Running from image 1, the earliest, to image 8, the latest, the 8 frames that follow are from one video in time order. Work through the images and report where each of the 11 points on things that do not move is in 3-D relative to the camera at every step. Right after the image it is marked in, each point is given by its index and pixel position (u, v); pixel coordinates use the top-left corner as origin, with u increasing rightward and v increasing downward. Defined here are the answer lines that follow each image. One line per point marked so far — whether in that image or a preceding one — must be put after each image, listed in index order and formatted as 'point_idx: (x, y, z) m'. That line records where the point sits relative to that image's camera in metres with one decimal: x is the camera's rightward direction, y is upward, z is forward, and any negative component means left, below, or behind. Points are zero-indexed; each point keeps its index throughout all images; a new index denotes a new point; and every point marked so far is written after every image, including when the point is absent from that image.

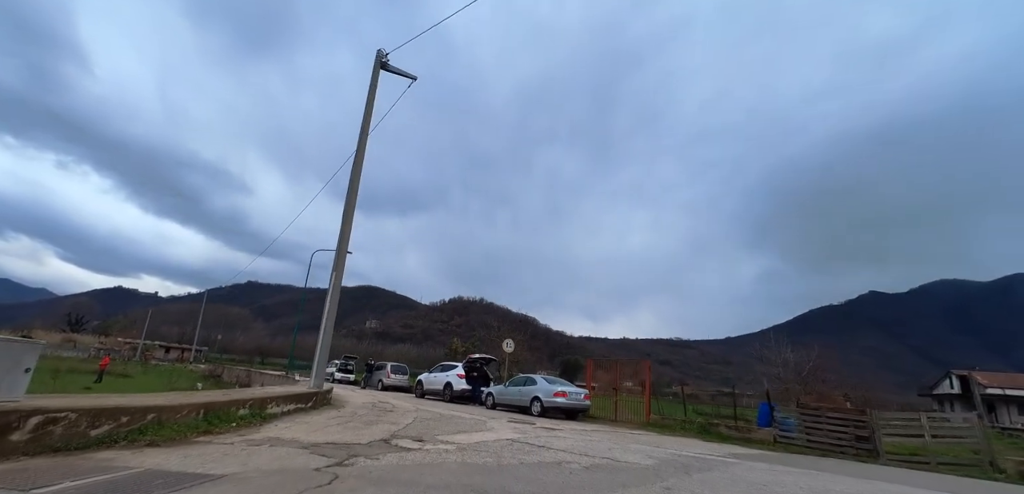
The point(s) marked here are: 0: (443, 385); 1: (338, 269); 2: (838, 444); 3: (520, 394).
0: (-2.9, -5.7, +19.8) m
1: (-4.6, -0.6, +12.7) m
2: (+7.3, -4.4, +10.6) m
3: (+0.3, -4.9, +15.9) m
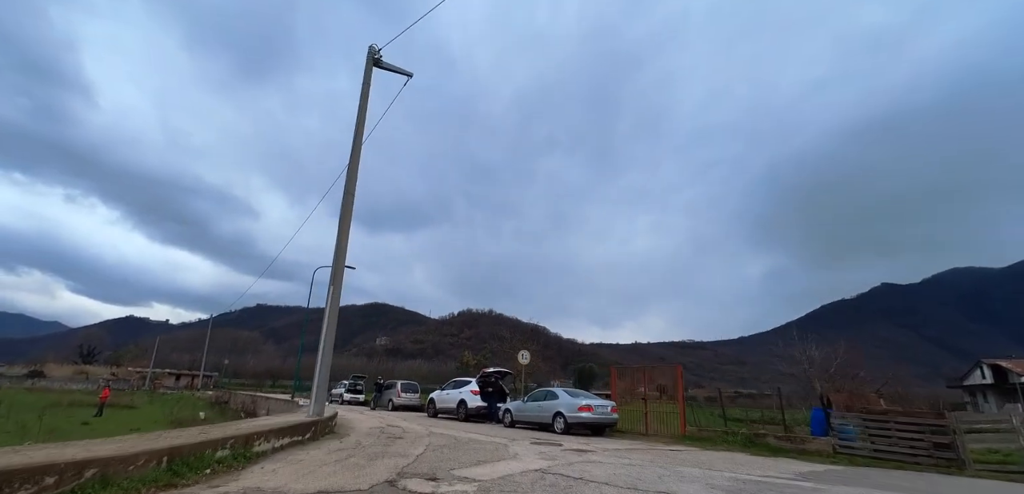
0: (-2.1, -6.0, +18.6) m
1: (-4.2, -0.8, +11.5) m
2: (+7.8, -4.0, +9.3) m
3: (+0.9, -5.0, +14.7) m
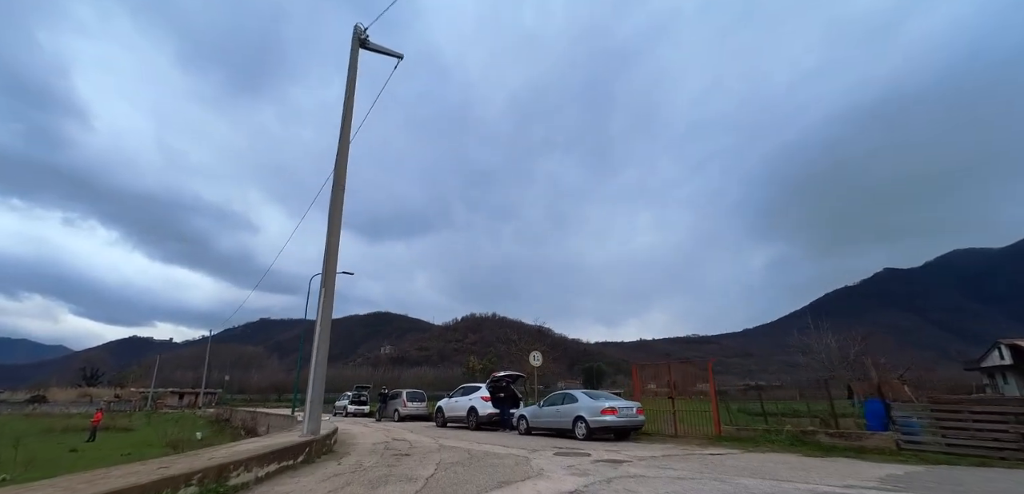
0: (-1.7, -5.9, +17.4) m
1: (-4.0, -0.8, +10.4) m
2: (+8.1, -3.4, +8.1) m
3: (+1.3, -4.7, +13.5) m
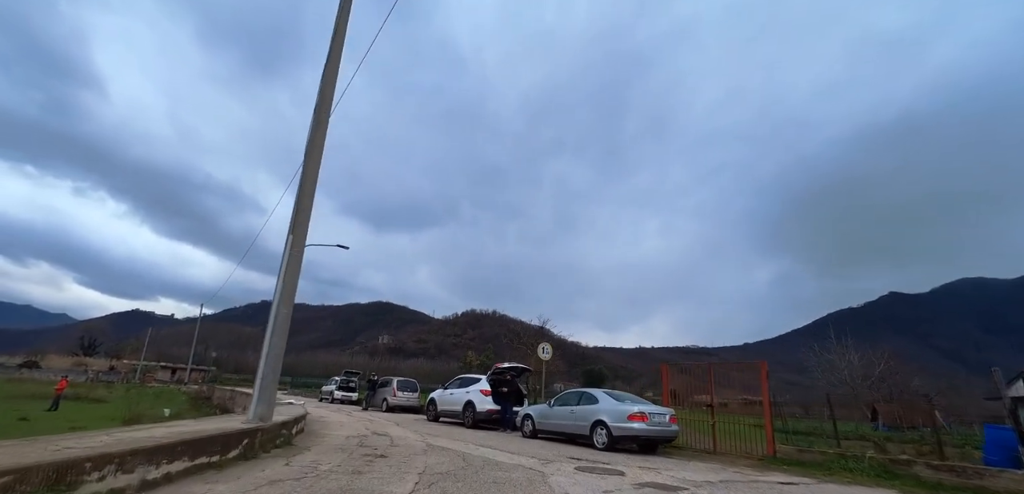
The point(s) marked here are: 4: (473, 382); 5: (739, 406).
0: (-1.6, -5.0, +15.2) m
1: (-3.6, +0.3, +8.1) m
2: (+8.3, -3.1, +5.7) m
3: (+1.4, -4.0, +11.2) m
4: (-1.3, -4.4, +15.5) m
5: (+5.1, -3.5, +10.9) m
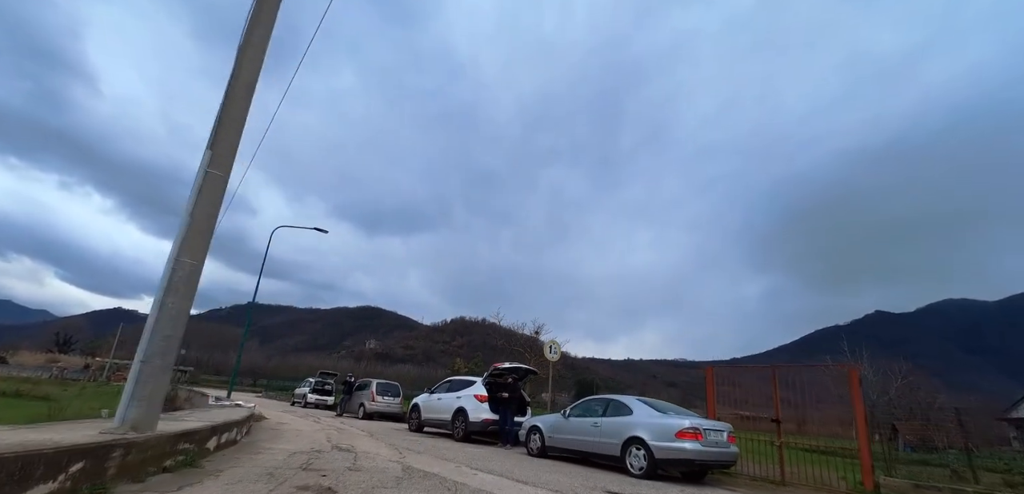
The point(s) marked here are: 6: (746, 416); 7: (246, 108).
0: (-1.6, -4.3, +12.5) m
1: (-3.3, +1.1, +5.5) m
2: (+8.5, -2.6, +3.3) m
3: (+1.5, -3.3, +8.6) m
4: (-1.3, -3.7, +12.9) m
5: (+5.2, -3.0, +8.3) m
6: (+4.5, -3.4, +9.6) m
7: (-3.2, +1.7, +5.9) m
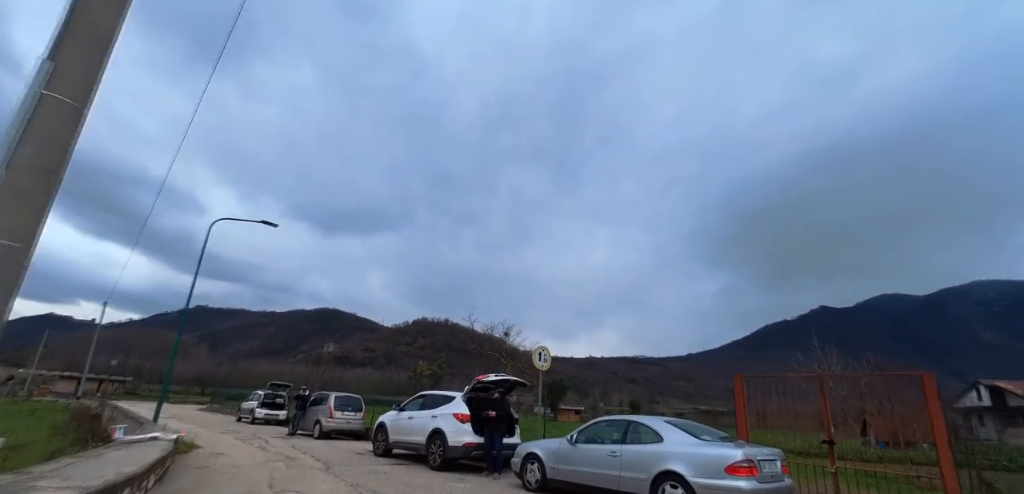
0: (-1.9, -4.1, +10.5) m
1: (-3.1, +1.3, +3.5) m
2: (+8.9, -2.3, +2.1) m
3: (+1.5, -3.1, +6.9) m
4: (-1.6, -3.5, +10.9) m
5: (+5.2, -2.8, +6.9) m
6: (+4.4, -3.1, +8.1) m
7: (-3.0, +1.8, +3.8) m
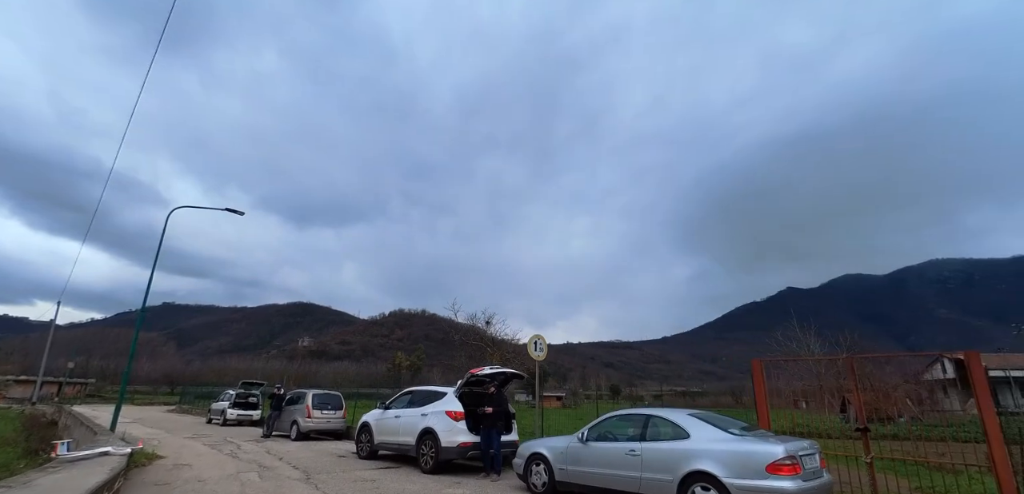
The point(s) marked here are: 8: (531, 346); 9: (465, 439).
0: (-1.9, -3.8, +9.7) m
1: (-2.9, +1.5, +2.4) m
2: (+9.2, -2.0, +1.8) m
3: (+1.6, -2.8, +6.2) m
4: (-1.7, -3.2, +10.1) m
5: (+5.3, -2.4, +6.4) m
6: (+4.5, -2.7, +7.6) m
7: (-2.8, +2.0, +2.8) m
8: (+0.4, -2.3, +10.9) m
9: (-0.9, -3.6, +9.0) m
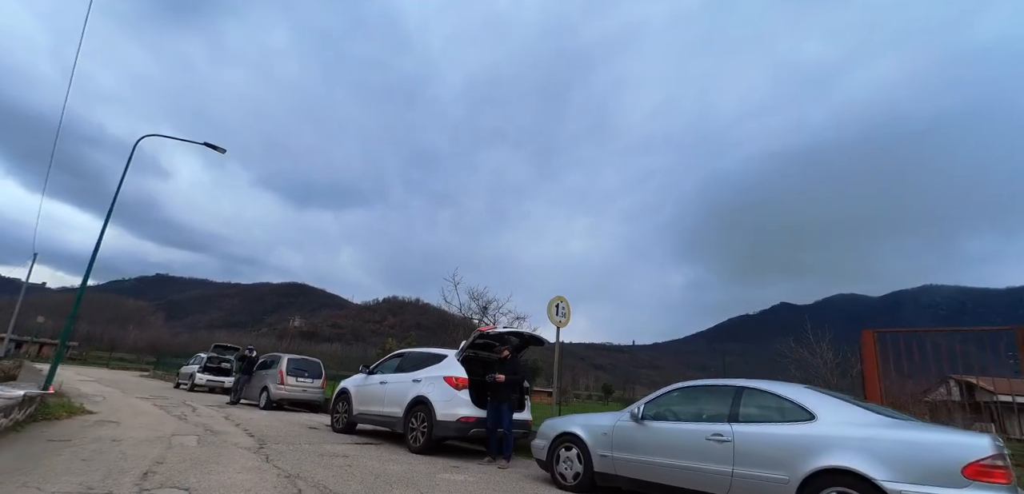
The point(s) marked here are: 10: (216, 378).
0: (-1.7, -2.5, +7.7) m
1: (-2.3, +2.7, +0.4) m
2: (+9.5, -1.6, -0.1) m
3: (+1.9, -1.8, +4.3) m
4: (-1.4, -1.9, +8.1) m
5: (+5.6, -1.7, +4.5) m
6: (+4.7, -2.0, +5.6) m
7: (-2.2, +3.2, +0.8) m
8: (+0.7, -1.2, +9.0) m
9: (-0.6, -2.4, +7.0) m
10: (-11.3, -4.9, +18.3) m
